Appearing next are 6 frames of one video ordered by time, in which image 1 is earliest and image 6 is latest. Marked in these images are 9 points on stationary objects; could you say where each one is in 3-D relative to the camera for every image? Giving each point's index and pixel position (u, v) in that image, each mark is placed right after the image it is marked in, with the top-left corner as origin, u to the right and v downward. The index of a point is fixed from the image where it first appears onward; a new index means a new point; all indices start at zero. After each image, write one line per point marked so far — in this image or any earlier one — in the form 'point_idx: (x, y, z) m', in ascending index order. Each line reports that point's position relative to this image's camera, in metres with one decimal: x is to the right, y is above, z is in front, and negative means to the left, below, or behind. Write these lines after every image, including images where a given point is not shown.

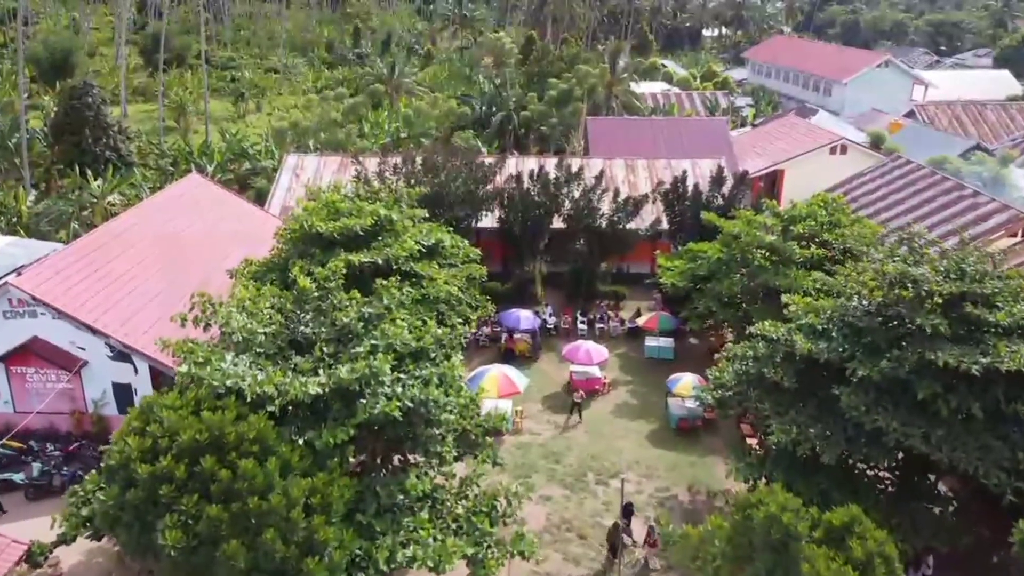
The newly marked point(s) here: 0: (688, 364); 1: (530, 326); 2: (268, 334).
0: (+3.7, -1.6, +18.6) m
1: (+0.4, -0.8, +18.4) m
2: (-2.8, -0.5, +10.1) m
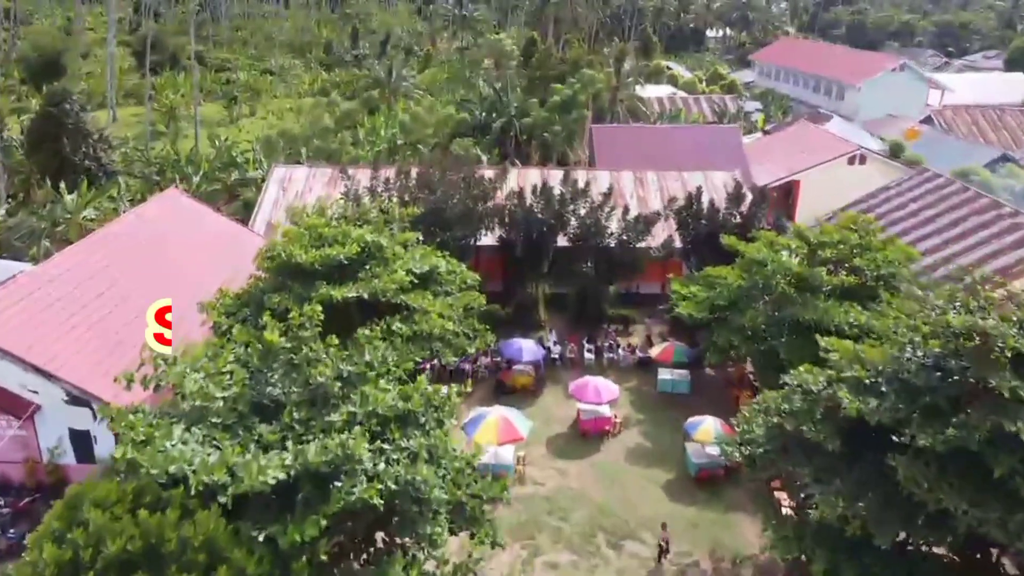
0: (+3.7, -2.1, +17.1) m
1: (+0.4, -1.4, +17.0) m
2: (-2.8, -1.1, +8.6) m
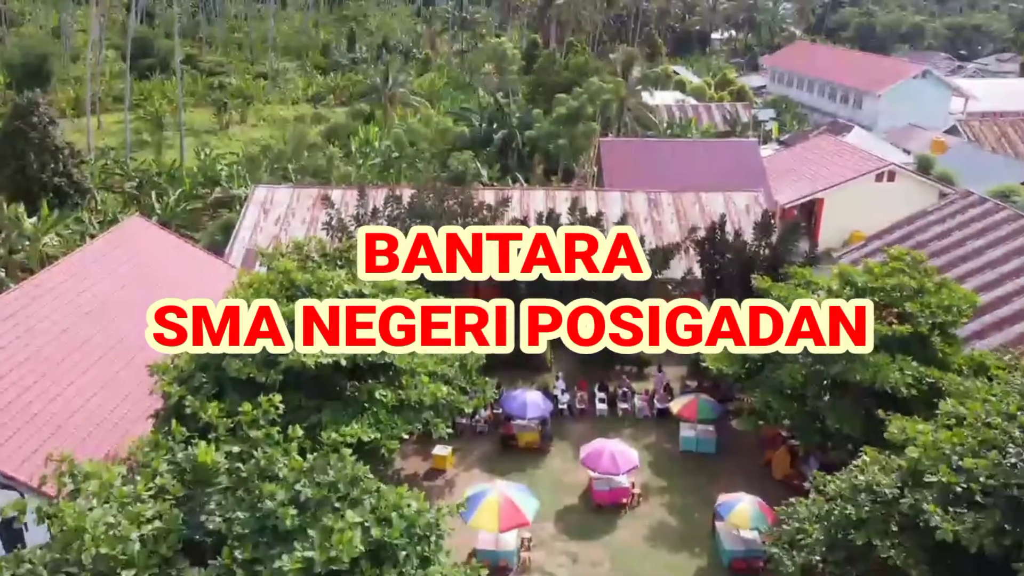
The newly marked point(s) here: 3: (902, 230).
0: (+3.8, -2.9, +15.1) m
1: (+0.5, -2.1, +15.0) m
2: (-2.7, -1.8, +6.6) m
3: (+8.5, +1.3, +19.5) m
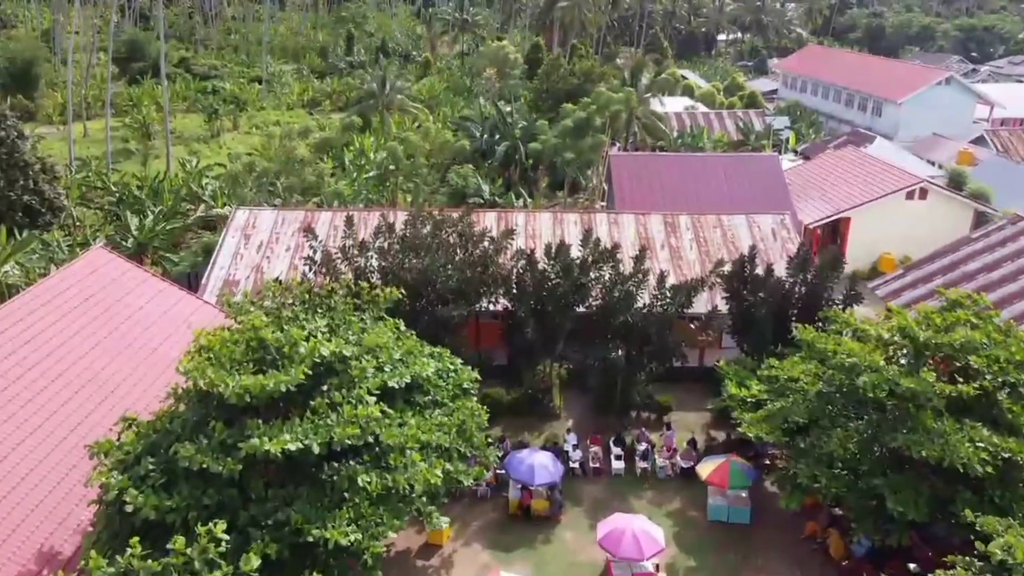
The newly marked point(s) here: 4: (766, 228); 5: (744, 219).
0: (+3.8, -3.6, +13.3) m
1: (+0.5, -2.9, +13.2) m
2: (-2.7, -2.6, +4.8) m
3: (+8.6, +0.6, +17.6) m
4: (+5.4, +1.2, +18.8) m
5: (+5.0, +1.5, +19.1) m
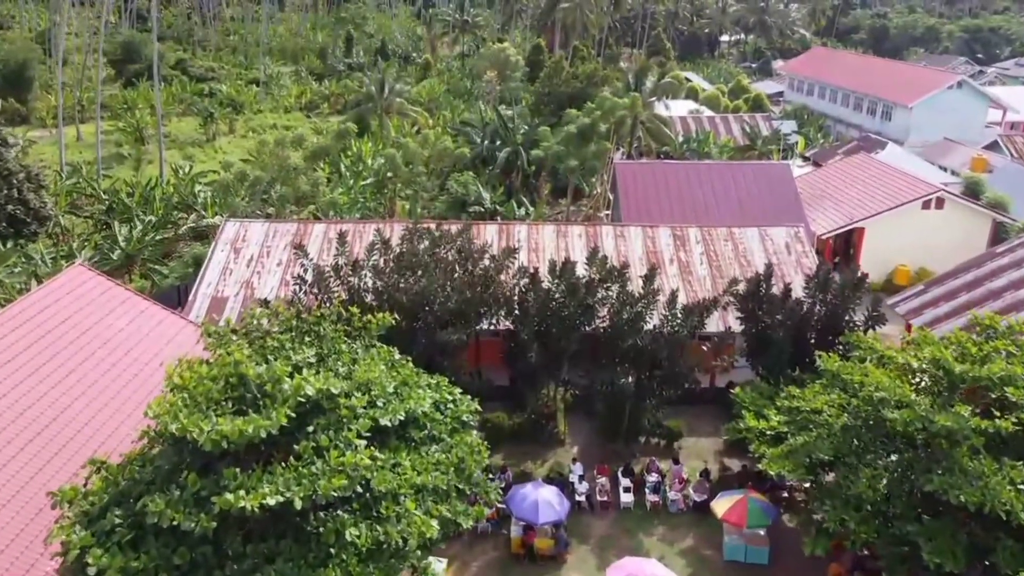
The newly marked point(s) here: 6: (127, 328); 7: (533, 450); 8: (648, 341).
0: (+3.9, -4.0, +12.4) m
1: (+0.6, -3.2, +12.3) m
2: (-2.6, -2.9, +4.0) m
3: (+8.7, +0.2, +16.8) m
4: (+5.4, +0.9, +18.0) m
5: (+5.0, +1.2, +18.3) m
6: (-6.1, -0.7, +13.9) m
7: (+0.4, -2.8, +15.3) m
8: (+2.2, -0.9, +14.6) m
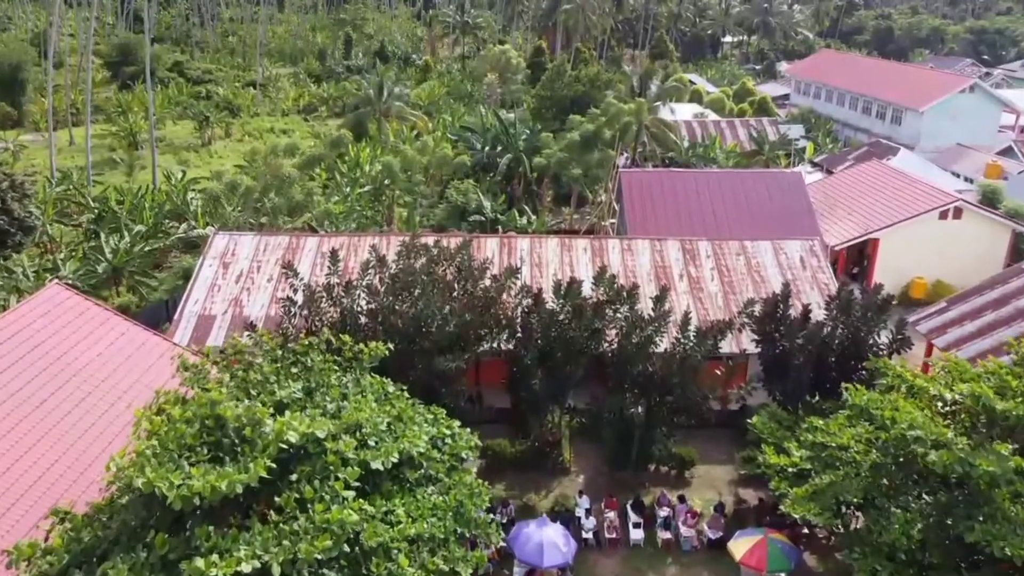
0: (+3.9, -4.3, +11.6) m
1: (+0.6, -3.5, +11.4) m
2: (-2.6, -3.2, +3.1) m
3: (+8.7, -0.1, +15.9) m
4: (+5.5, +0.6, +17.1) m
5: (+5.1, +0.8, +17.4) m
6: (-6.0, -1.0, +13.1) m
7: (+0.4, -3.1, +14.5) m
8: (+2.3, -1.2, +13.8) m
